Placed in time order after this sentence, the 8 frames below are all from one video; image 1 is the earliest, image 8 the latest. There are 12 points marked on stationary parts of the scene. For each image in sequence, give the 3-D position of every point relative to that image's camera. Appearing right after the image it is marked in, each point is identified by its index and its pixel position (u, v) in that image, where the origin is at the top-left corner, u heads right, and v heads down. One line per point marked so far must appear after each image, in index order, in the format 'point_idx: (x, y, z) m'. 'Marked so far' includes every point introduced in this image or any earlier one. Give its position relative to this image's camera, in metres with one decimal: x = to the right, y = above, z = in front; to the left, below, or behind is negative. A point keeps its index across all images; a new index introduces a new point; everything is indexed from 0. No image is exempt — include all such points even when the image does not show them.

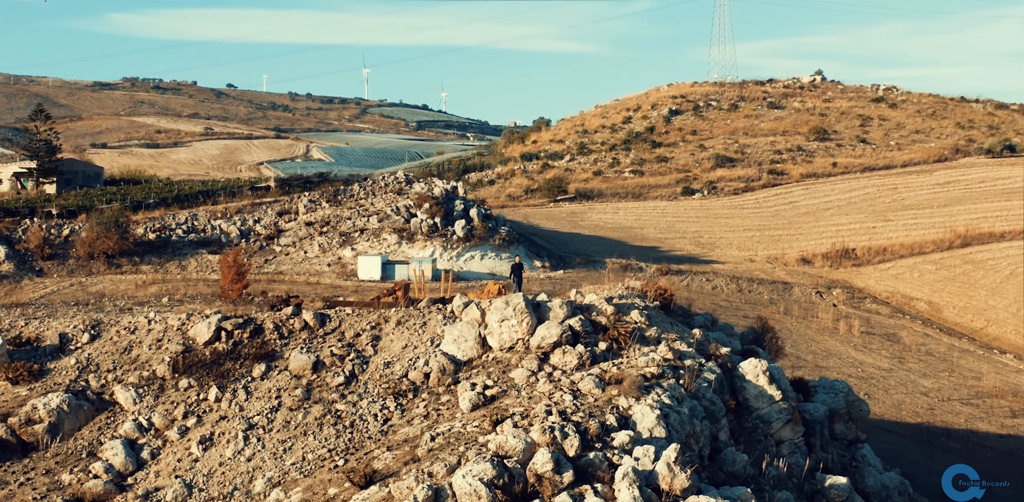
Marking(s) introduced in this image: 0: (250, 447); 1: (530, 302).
0: (-3.4, -2.5, +12.7) m
1: (+0.3, -0.7, +14.0) m
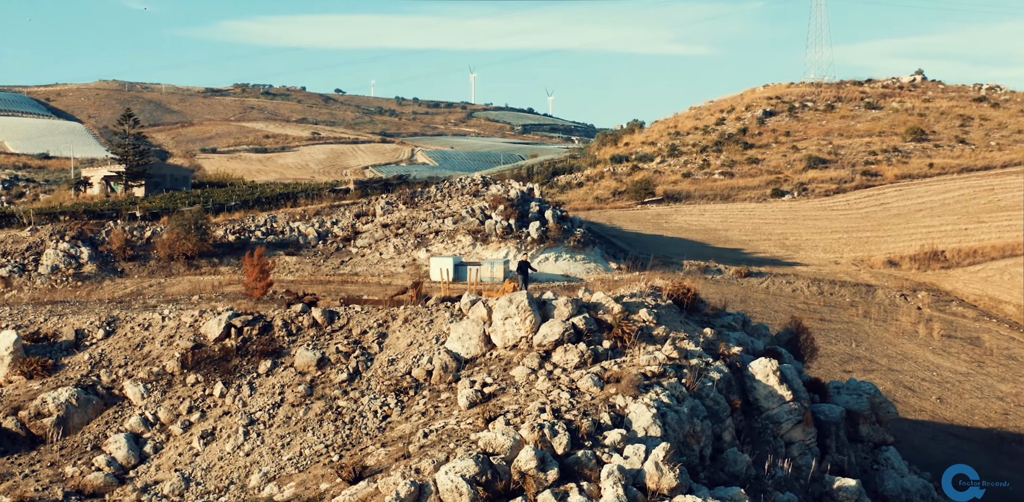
0: (-3.4, -2.5, +12.8) m
1: (+0.3, -0.7, +13.9) m
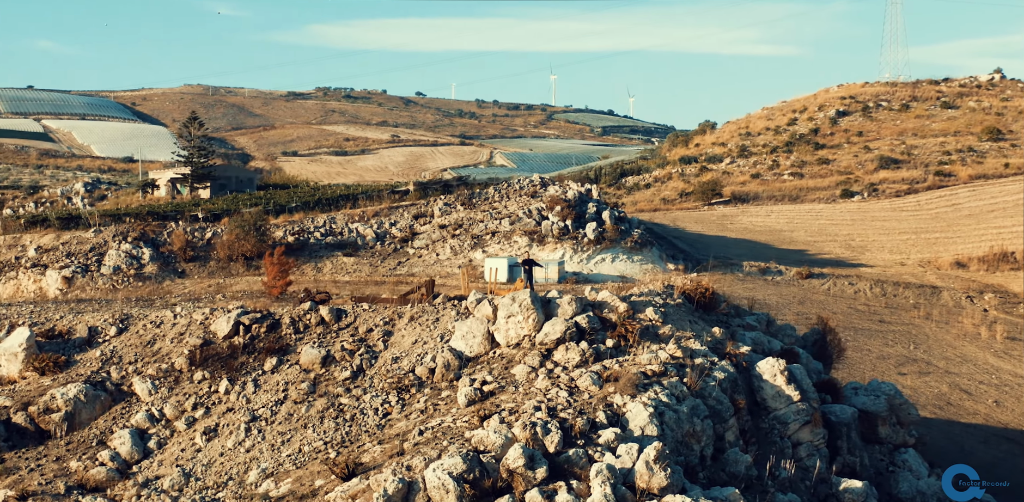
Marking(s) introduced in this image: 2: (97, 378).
0: (-3.4, -2.4, +12.9) m
1: (+0.3, -0.6, +13.8) m
2: (-6.2, -1.9, +14.7) m
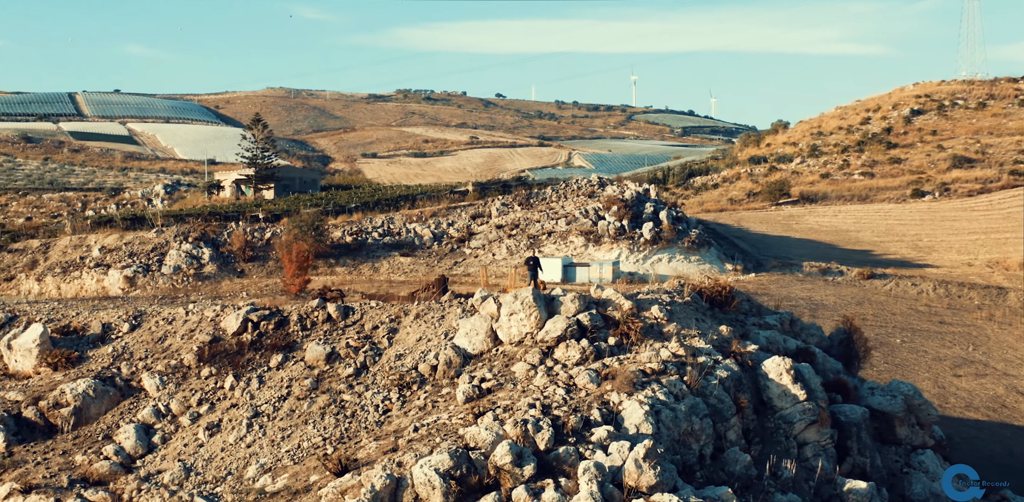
0: (-3.4, -2.4, +13.0) m
1: (+0.4, -0.6, +13.7) m
2: (-6.1, -1.9, +14.9) m
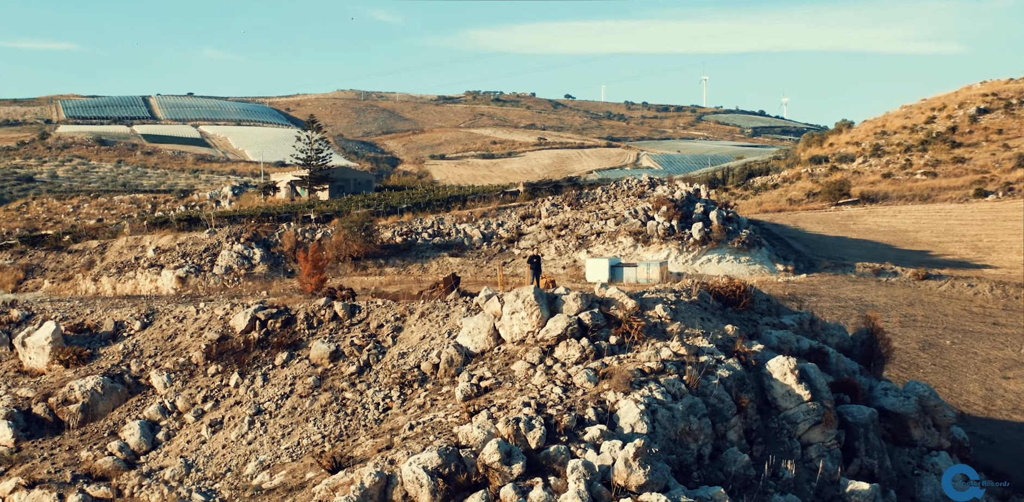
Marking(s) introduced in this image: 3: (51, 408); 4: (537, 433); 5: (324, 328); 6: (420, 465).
0: (-3.4, -2.4, +13.1) m
1: (+0.4, -0.6, +13.7) m
2: (-6.1, -1.8, +15.1) m
3: (-6.7, -2.3, +14.2) m
4: (+0.3, -1.9, +10.4) m
5: (-2.9, -1.2, +15.3) m
6: (-0.9, -2.2, +10.1) m
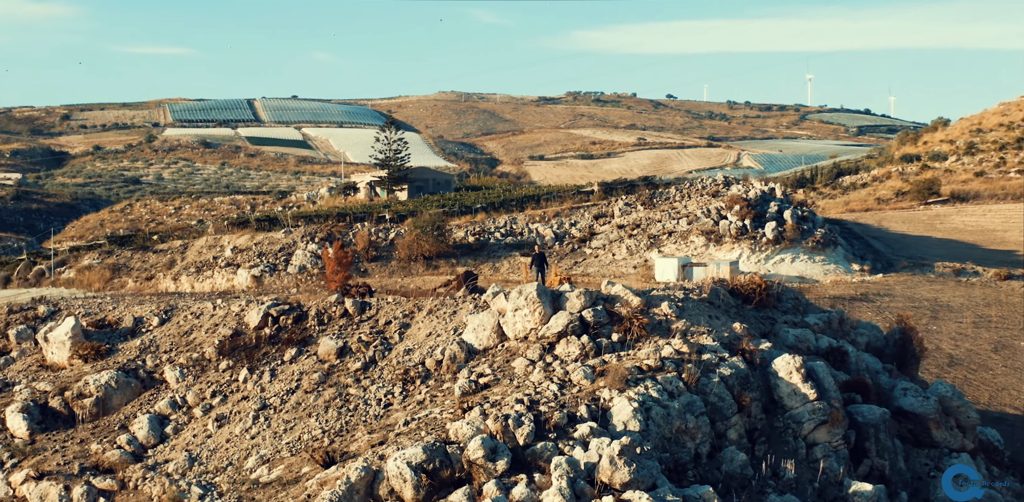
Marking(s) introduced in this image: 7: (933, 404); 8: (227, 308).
0: (-3.4, -2.4, +13.2) m
1: (+0.4, -0.5, +13.7) m
2: (-6.0, -1.8, +15.4) m
3: (-6.6, -2.2, +14.6) m
4: (+0.1, -1.9, +10.4) m
5: (-2.8, -1.2, +15.4) m
6: (-1.1, -2.2, +10.1) m
7: (+6.3, -2.3, +14.9) m
8: (-4.8, -0.9, +16.4) m
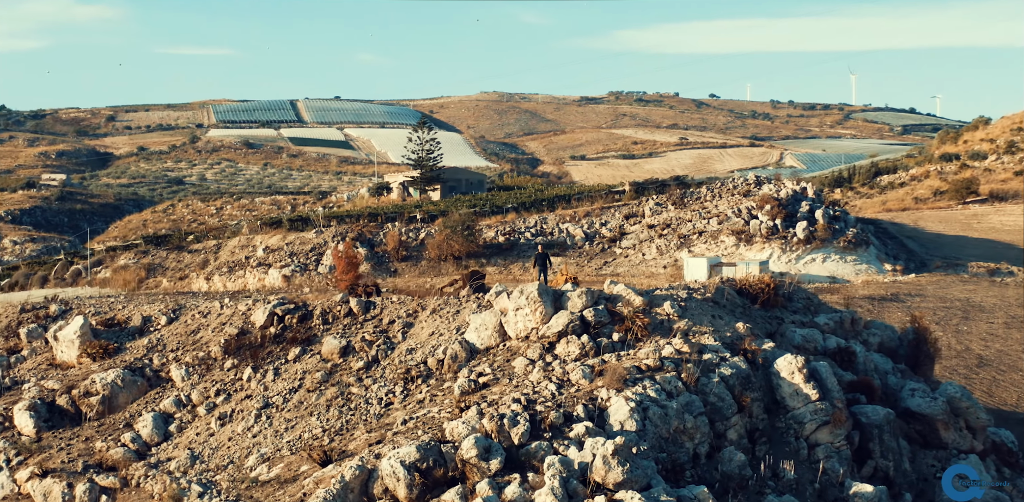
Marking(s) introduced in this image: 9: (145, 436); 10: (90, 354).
0: (-3.4, -2.3, +13.3) m
1: (+0.4, -0.5, +13.7) m
2: (-5.9, -1.8, +15.5) m
3: (-6.5, -2.2, +14.7) m
4: (+0.1, -1.9, +10.4) m
5: (-2.8, -1.2, +15.5) m
6: (-1.1, -2.1, +10.2) m
7: (+6.3, -2.3, +14.8) m
8: (-4.7, -0.9, +16.5) m
9: (-5.1, -2.6, +13.7) m
10: (-6.9, -1.7, +16.1) m
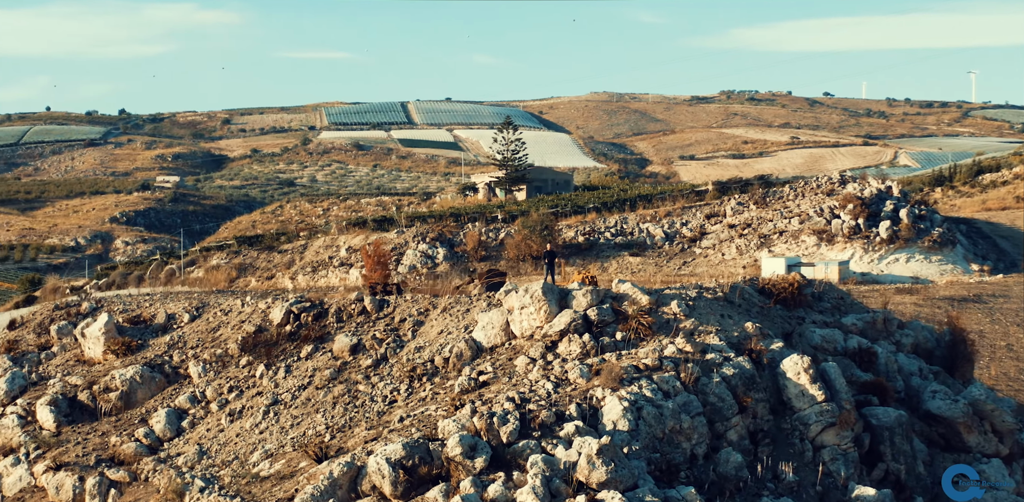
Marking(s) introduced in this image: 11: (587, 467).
0: (-3.4, -2.3, +13.6) m
1: (+0.5, -0.5, +13.7) m
2: (-5.7, -1.8, +15.9) m
3: (-6.4, -2.2, +15.1) m
4: (0.0, -1.9, +10.5) m
5: (-2.6, -1.1, +15.7) m
6: (-1.3, -2.1, +10.3) m
7: (+6.5, -2.3, +14.5) m
8: (-4.5, -0.9, +16.8) m
9: (-5.0, -2.6, +14.0) m
10: (-6.7, -1.7, +16.5) m
11: (+0.7, -2.1, +9.8) m
